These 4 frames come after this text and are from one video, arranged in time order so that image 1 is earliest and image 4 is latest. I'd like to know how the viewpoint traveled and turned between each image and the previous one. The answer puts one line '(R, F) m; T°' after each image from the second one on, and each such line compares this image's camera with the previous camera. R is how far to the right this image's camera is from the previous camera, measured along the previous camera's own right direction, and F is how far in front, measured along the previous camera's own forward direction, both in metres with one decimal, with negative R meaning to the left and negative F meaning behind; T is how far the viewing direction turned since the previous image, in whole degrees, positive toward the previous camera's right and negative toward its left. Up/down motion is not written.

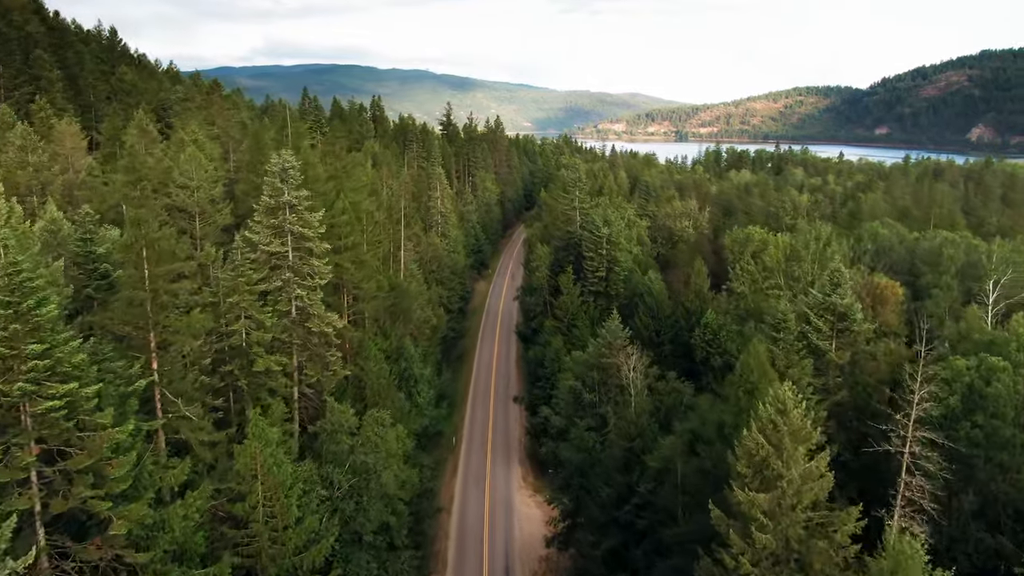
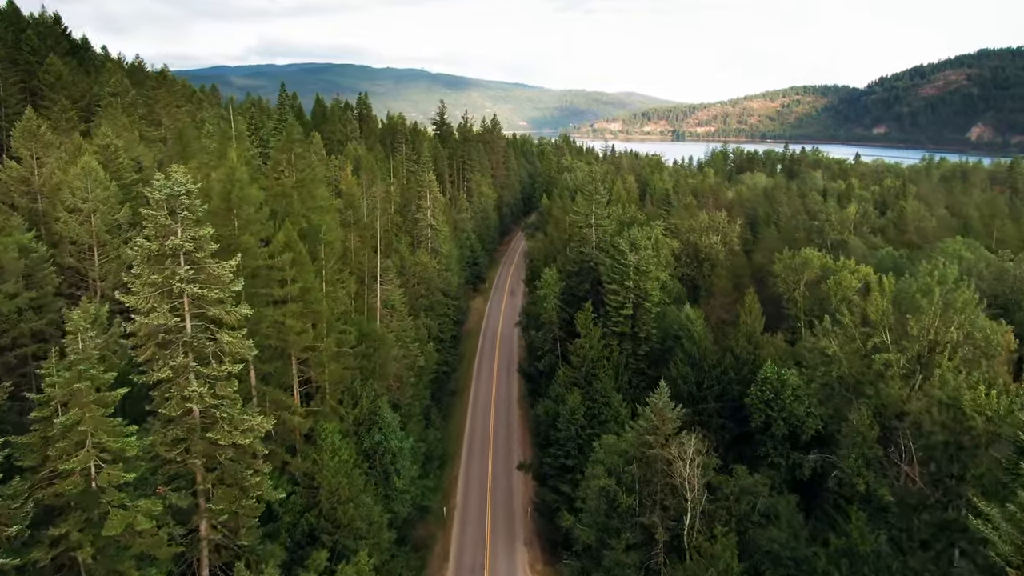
(-0.6, +12.1) m; 0°
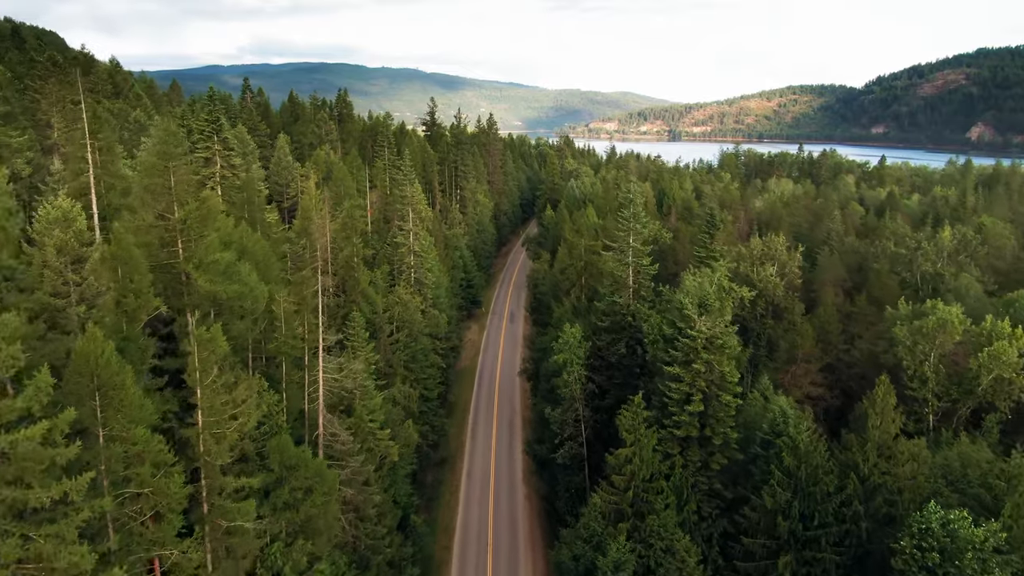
(-0.8, +16.1) m; 0°
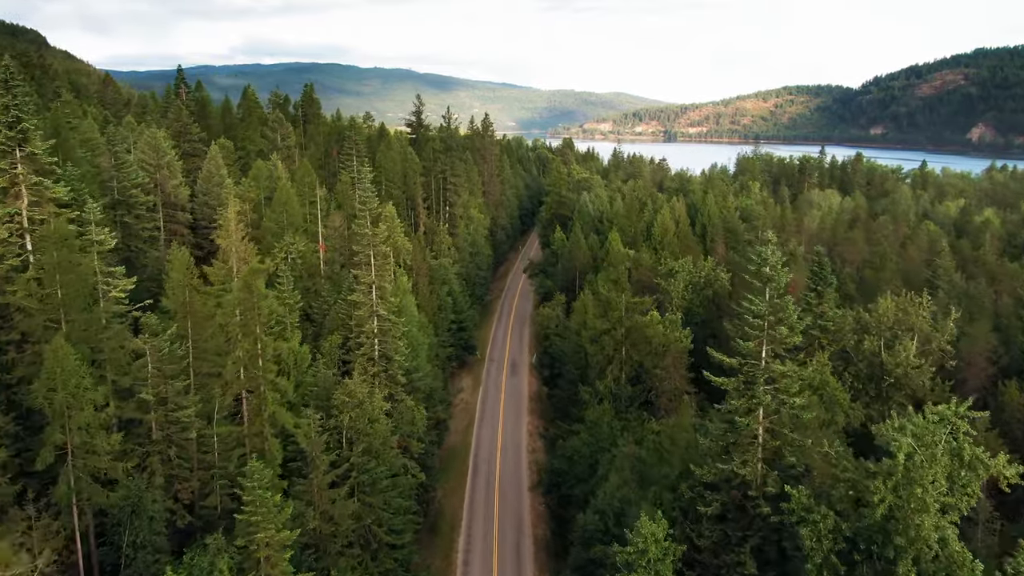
(-1.1, +20.8) m; +1°
